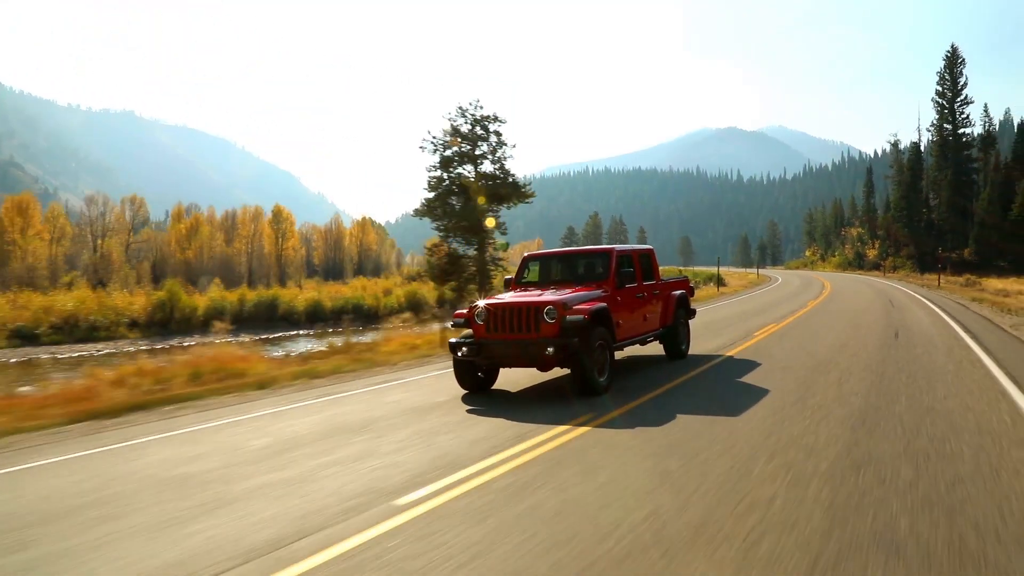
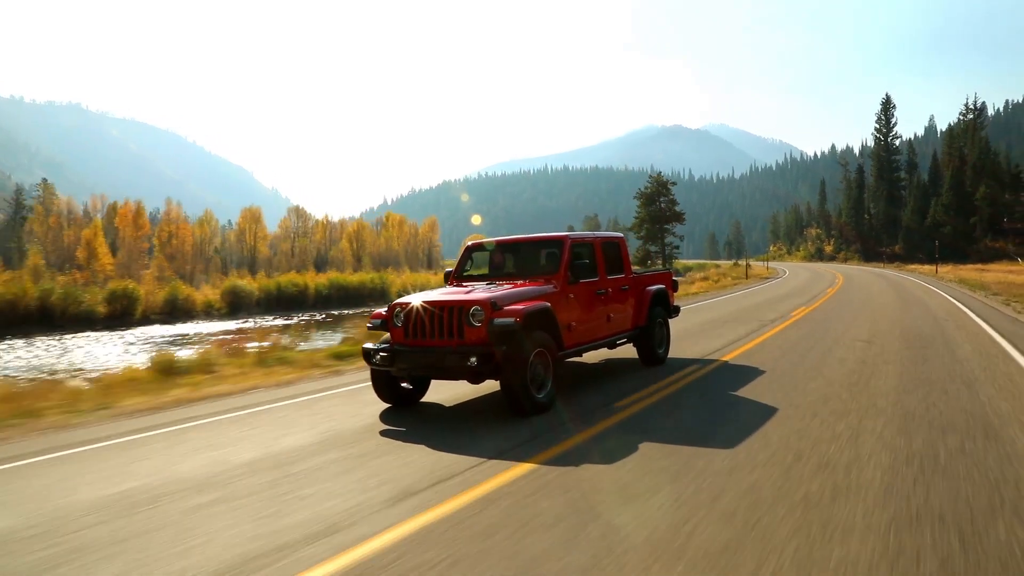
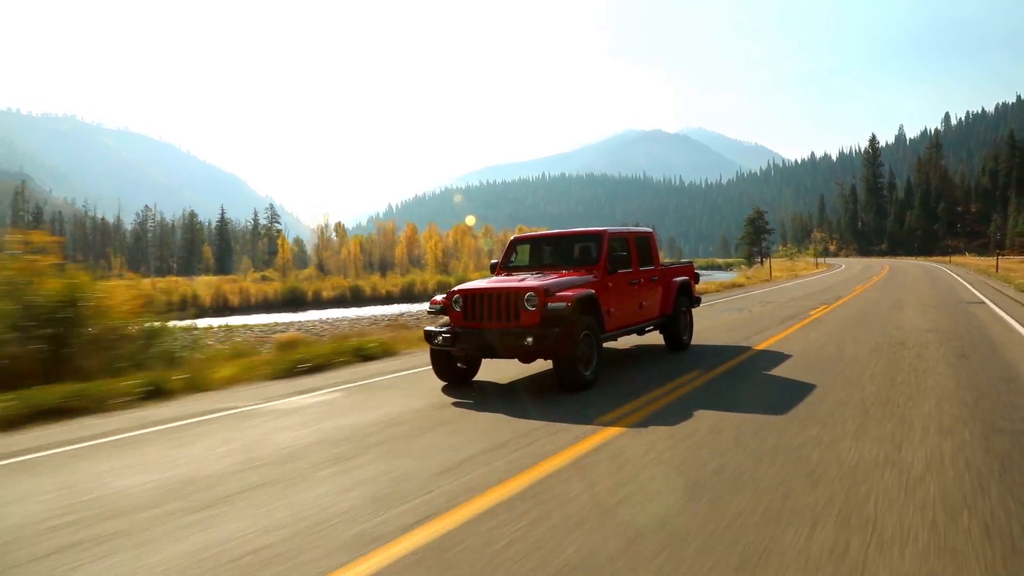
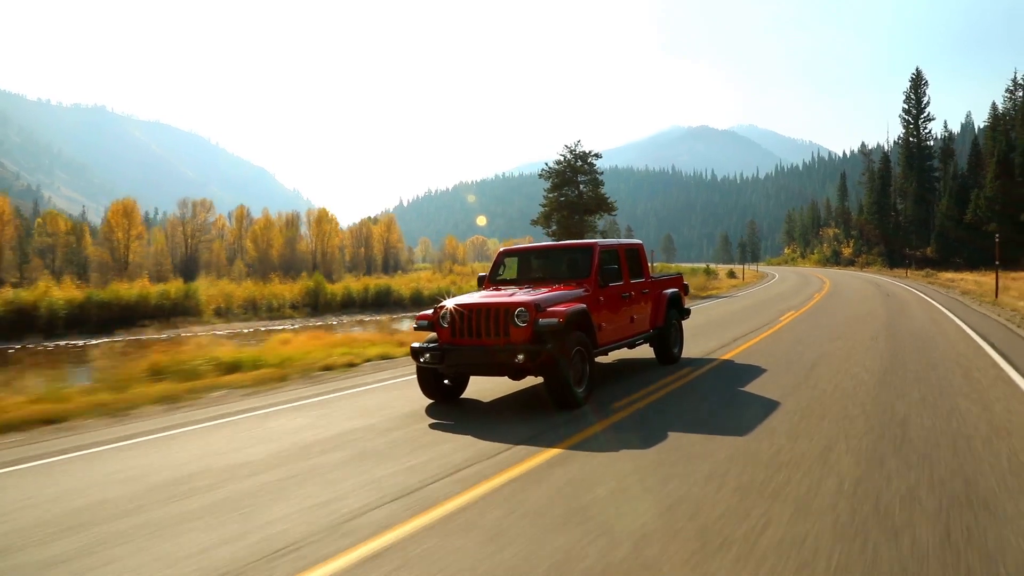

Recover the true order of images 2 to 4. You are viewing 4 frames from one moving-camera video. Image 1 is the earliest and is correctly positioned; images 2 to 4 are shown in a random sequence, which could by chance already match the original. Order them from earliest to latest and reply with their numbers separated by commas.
4, 2, 3
